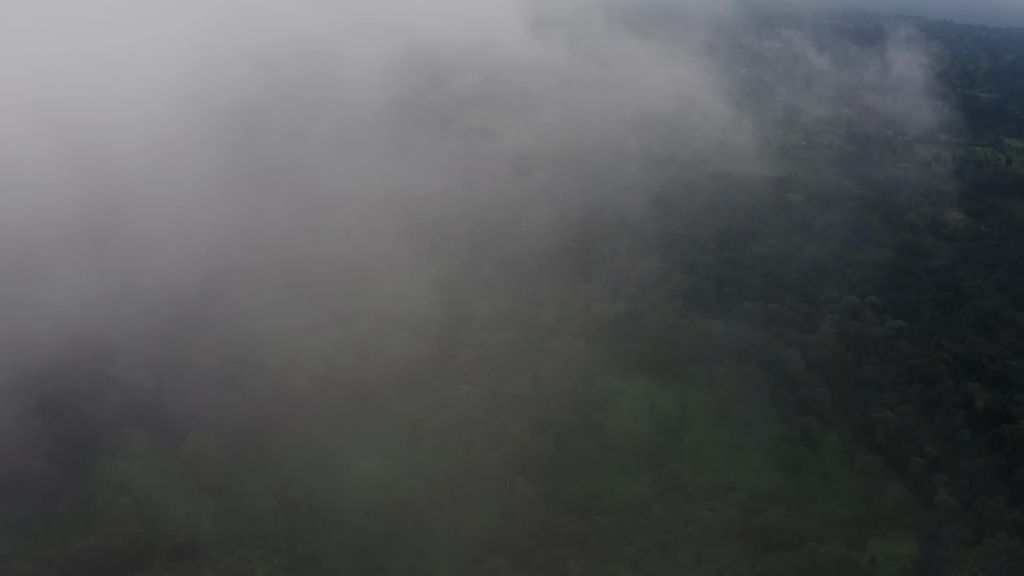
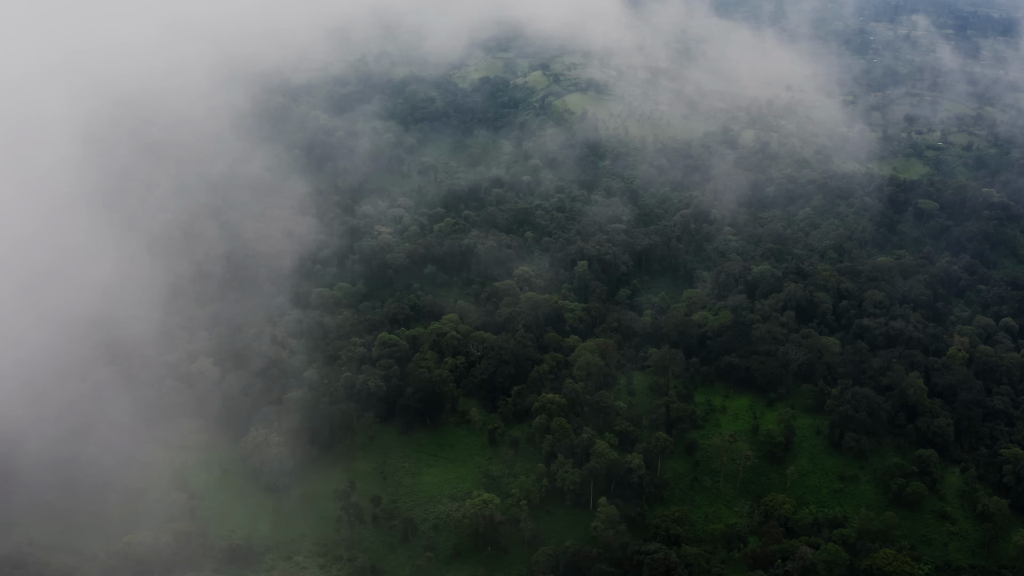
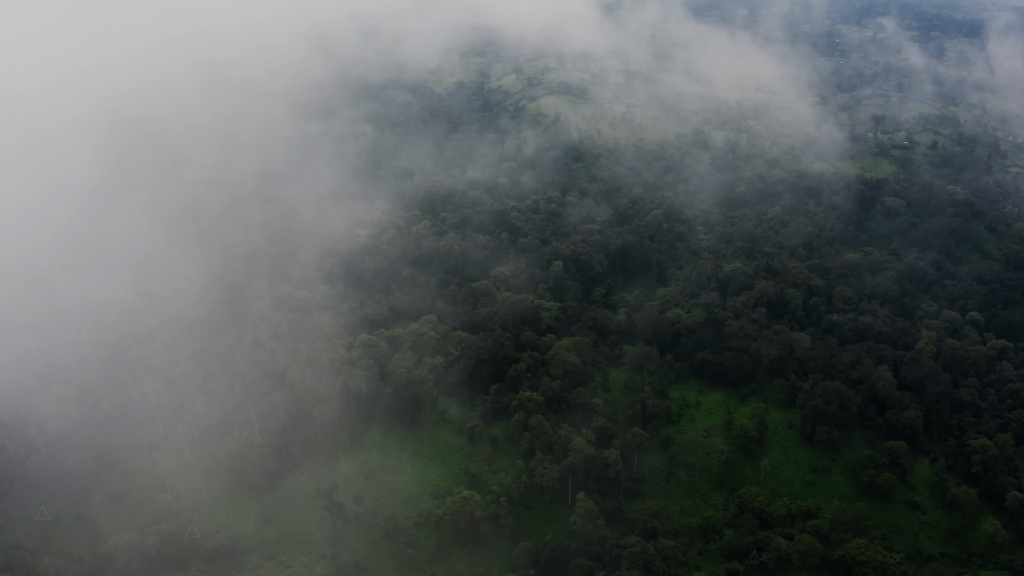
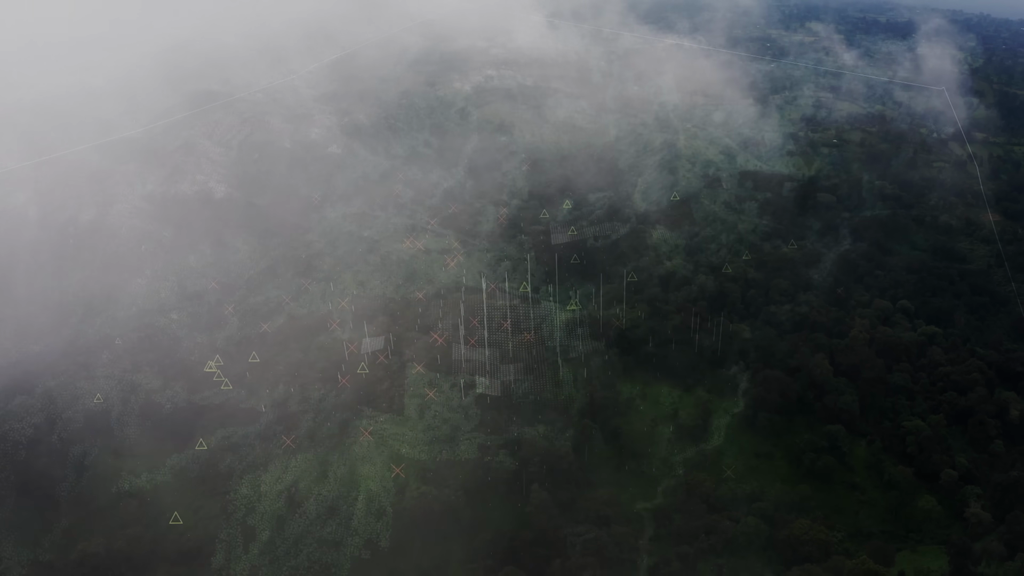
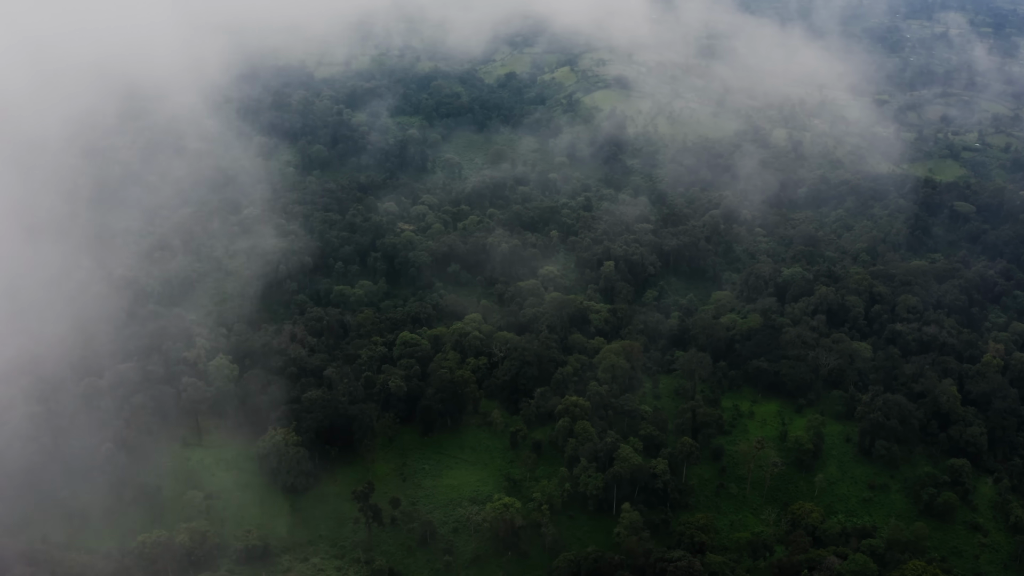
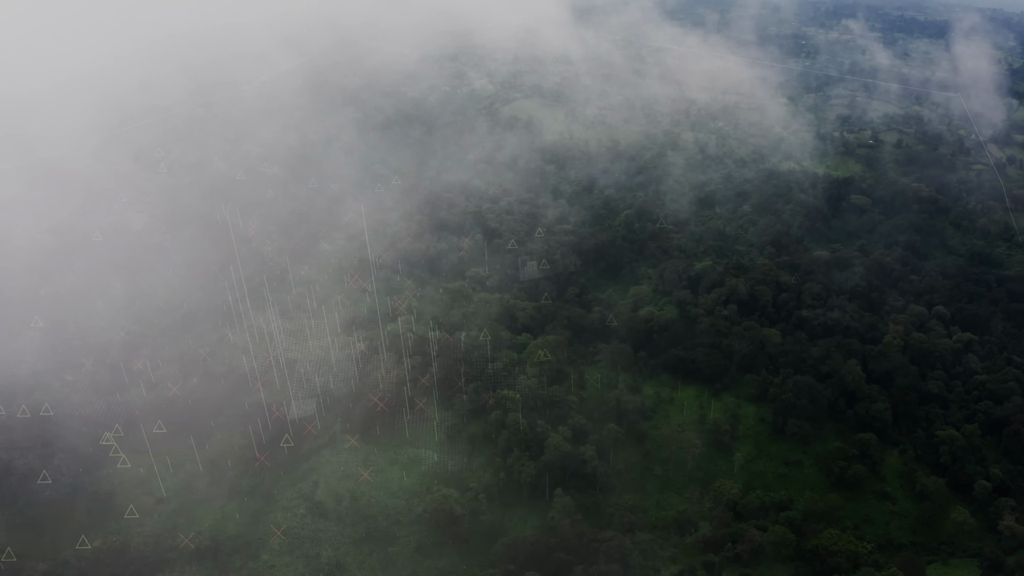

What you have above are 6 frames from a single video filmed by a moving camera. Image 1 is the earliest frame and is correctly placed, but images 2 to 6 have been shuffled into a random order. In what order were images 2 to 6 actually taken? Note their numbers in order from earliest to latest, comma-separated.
4, 6, 3, 2, 5
